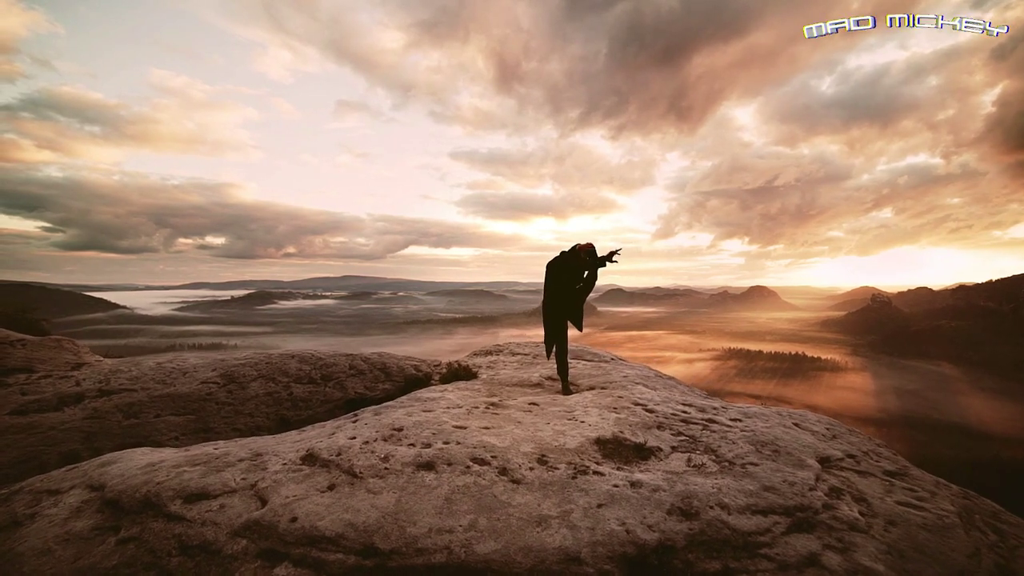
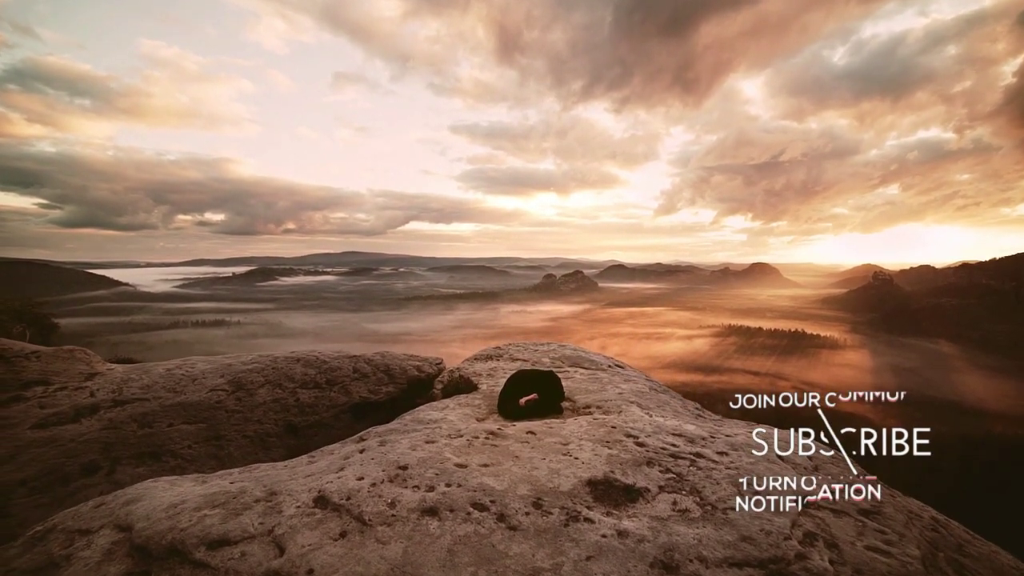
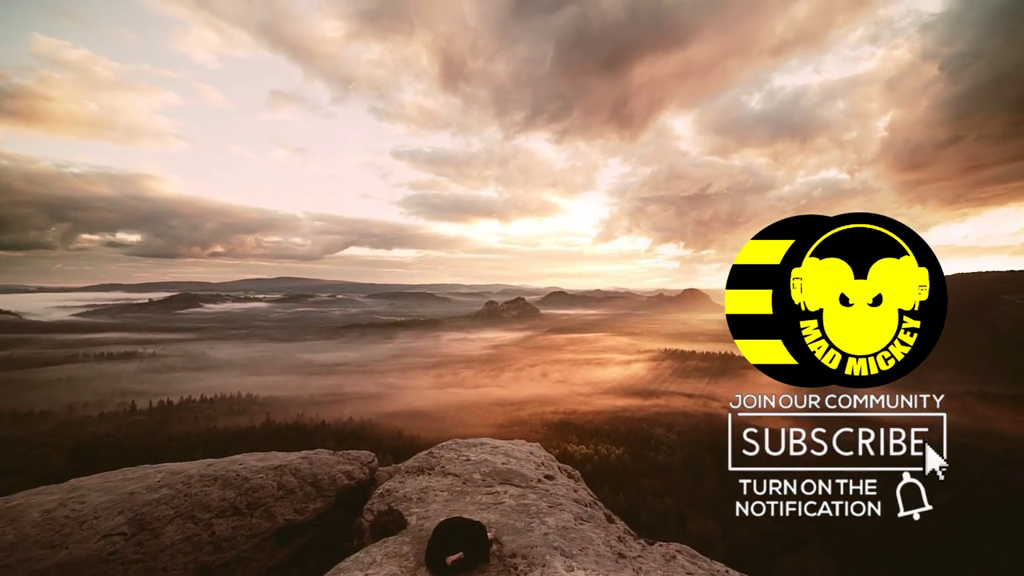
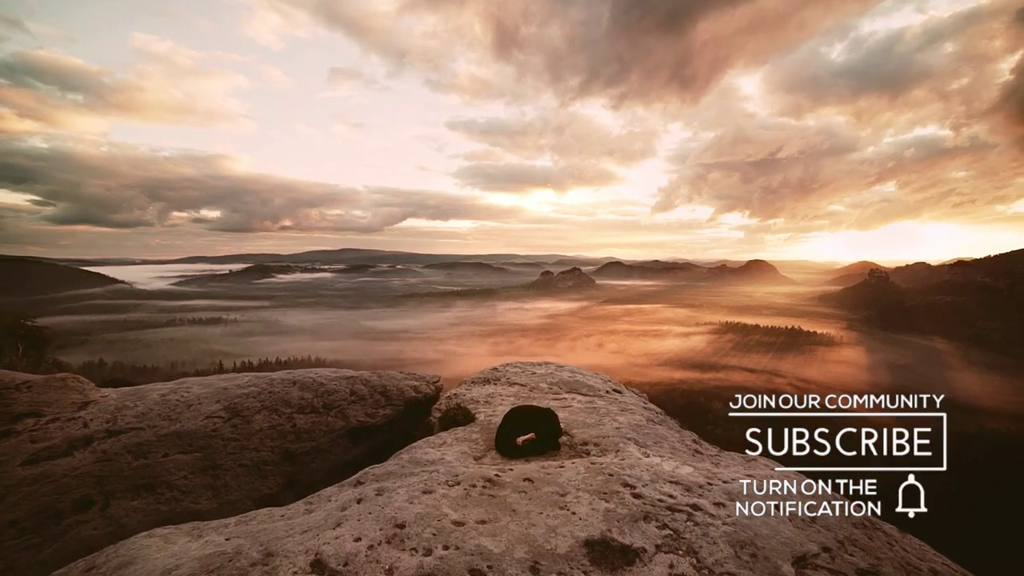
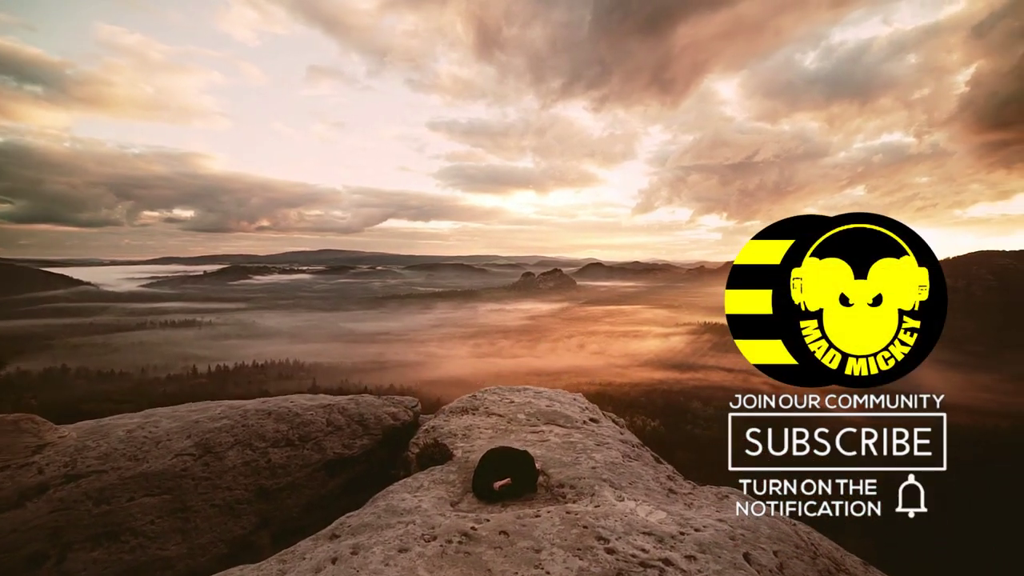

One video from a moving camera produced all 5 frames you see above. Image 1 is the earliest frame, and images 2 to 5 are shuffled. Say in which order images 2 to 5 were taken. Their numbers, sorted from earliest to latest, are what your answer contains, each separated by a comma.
2, 4, 5, 3
